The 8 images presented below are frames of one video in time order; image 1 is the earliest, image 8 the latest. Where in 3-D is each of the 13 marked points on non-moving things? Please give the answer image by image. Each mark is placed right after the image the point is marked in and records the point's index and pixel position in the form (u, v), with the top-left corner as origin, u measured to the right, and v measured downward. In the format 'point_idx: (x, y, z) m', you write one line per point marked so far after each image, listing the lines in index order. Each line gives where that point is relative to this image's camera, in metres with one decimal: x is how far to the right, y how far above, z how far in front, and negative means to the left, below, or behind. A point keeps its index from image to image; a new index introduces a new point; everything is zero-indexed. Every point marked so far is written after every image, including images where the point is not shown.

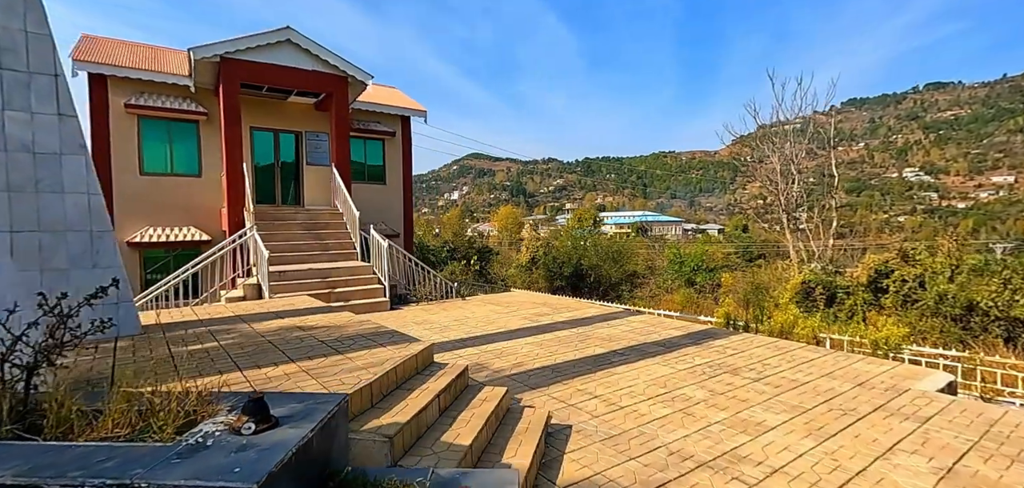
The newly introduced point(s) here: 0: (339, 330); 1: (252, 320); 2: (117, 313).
0: (-1.8, -0.9, +5.2) m
1: (-3.0, -0.8, +5.9) m
2: (-3.8, -0.7, +5.1) m
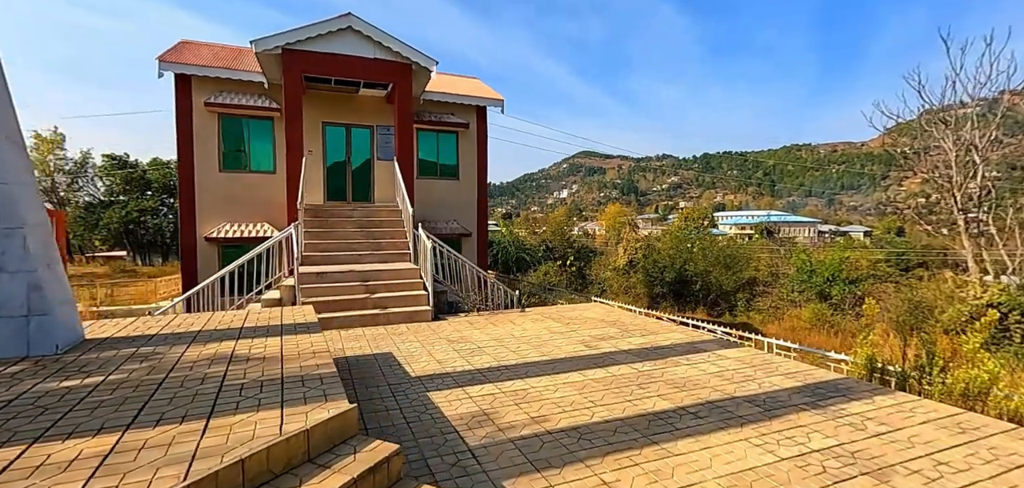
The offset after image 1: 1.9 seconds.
0: (-1.8, -0.9, +3.8) m
1: (-2.9, -0.8, +4.7) m
2: (-3.8, -0.7, +4.2) m
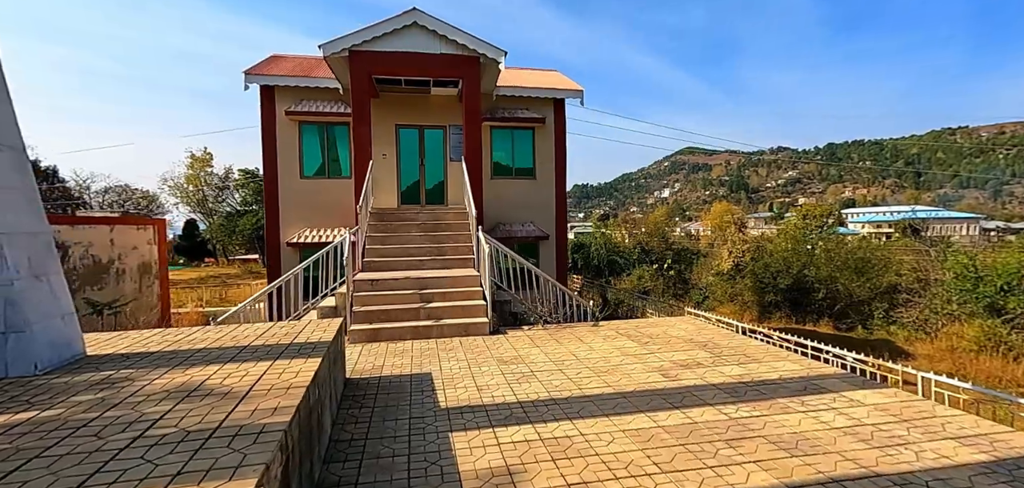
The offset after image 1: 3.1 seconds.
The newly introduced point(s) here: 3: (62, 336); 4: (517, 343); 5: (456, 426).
0: (-1.8, -1.0, +3.0) m
1: (-2.6, -0.9, +4.1) m
2: (-3.6, -0.7, +3.7) m
3: (-3.4, -0.7, +4.1) m
4: (+0.1, -1.3, +6.9) m
5: (-0.5, -1.6, +4.4) m
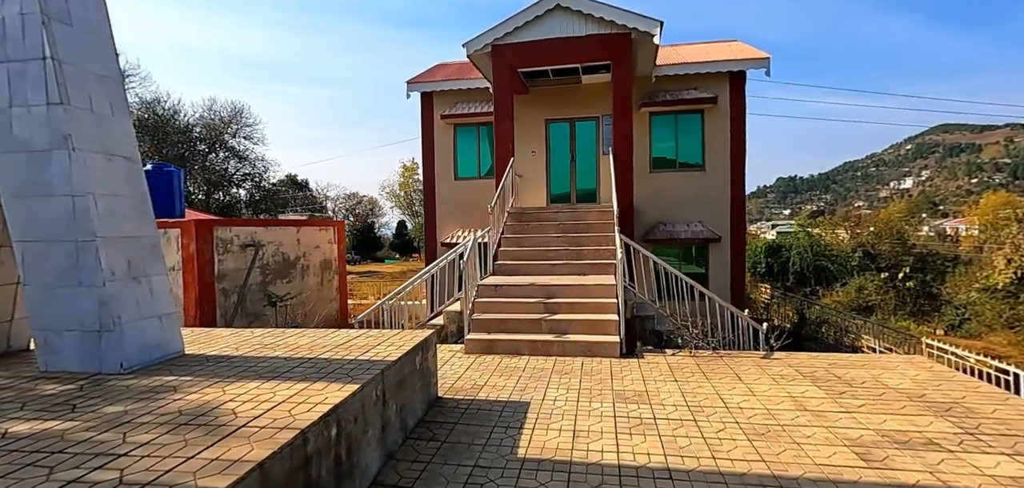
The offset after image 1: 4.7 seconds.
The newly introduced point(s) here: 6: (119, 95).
0: (-1.6, -1.0, +2.5) m
1: (-2.0, -0.9, +3.8) m
2: (-3.1, -0.8, +3.8) m
3: (-2.8, -0.7, +4.1) m
4: (+1.5, -1.4, +5.5) m
5: (+0.1, -1.6, +3.4) m
6: (-3.2, +1.2, +4.3) m
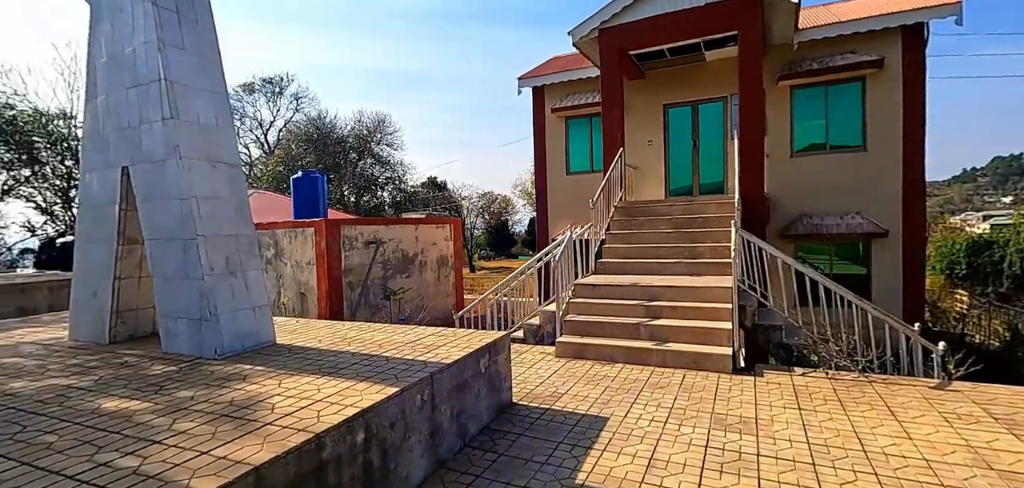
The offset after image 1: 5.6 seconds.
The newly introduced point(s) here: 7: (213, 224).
0: (-1.6, -1.0, +2.6) m
1: (-1.5, -0.9, +3.9) m
2: (-2.6, -0.7, +4.3) m
3: (-2.3, -0.7, +4.4) m
4: (+2.3, -1.3, +4.5) m
5: (+0.3, -1.6, +2.9) m
6: (-2.6, +1.2, +4.7) m
7: (-2.5, +0.2, +4.3) m
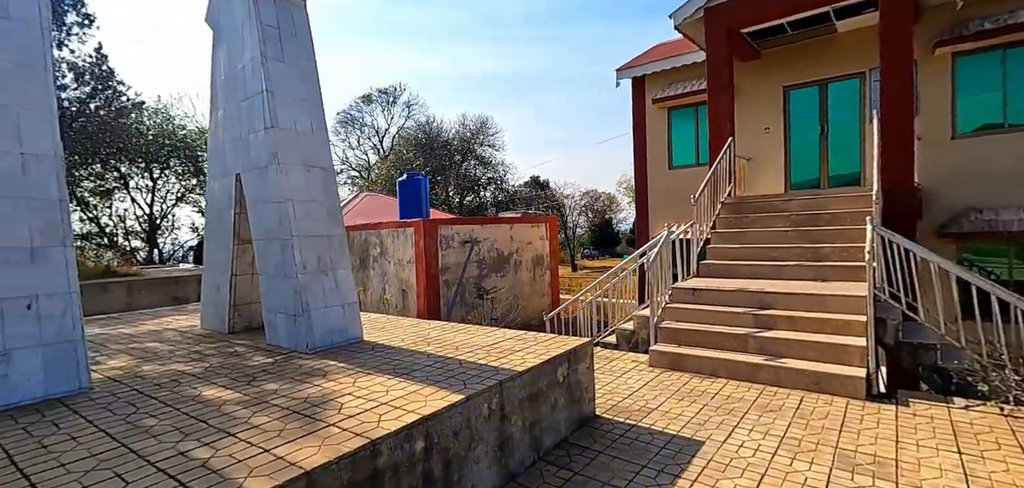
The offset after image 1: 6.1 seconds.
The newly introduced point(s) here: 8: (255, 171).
0: (-1.3, -1.0, +2.6) m
1: (-1.0, -0.9, +4.0) m
2: (-1.9, -0.7, +4.5) m
3: (-1.5, -0.7, +4.6) m
4: (+2.9, -1.3, +3.7) m
5: (+0.6, -1.6, +2.6) m
6: (-1.8, +1.2, +4.9) m
7: (-1.8, +0.2, +4.5) m
8: (-2.3, +0.7, +4.7) m
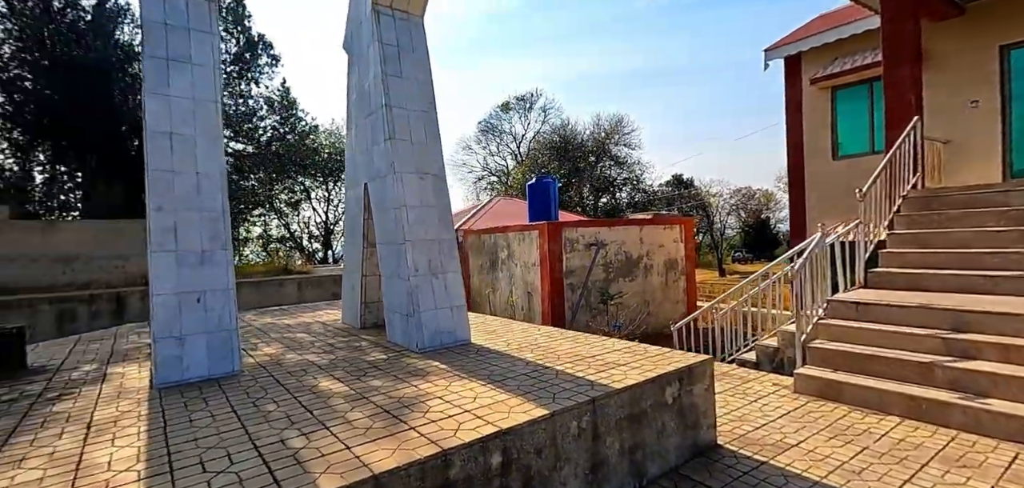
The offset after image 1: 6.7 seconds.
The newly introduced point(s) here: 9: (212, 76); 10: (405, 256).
0: (-0.9, -1.0, +2.7) m
1: (-0.2, -0.9, +3.9) m
2: (-0.9, -0.8, +4.7) m
3: (-0.6, -0.7, +4.7) m
4: (+3.4, -1.4, +2.5) m
5: (+0.9, -1.6, +2.1) m
6: (-0.7, +1.2, +5.0) m
7: (-0.8, +0.1, +4.7) m
8: (-1.3, +0.6, +5.0) m
9: (-2.7, +1.5, +4.7) m
10: (-0.9, -0.1, +4.6) m
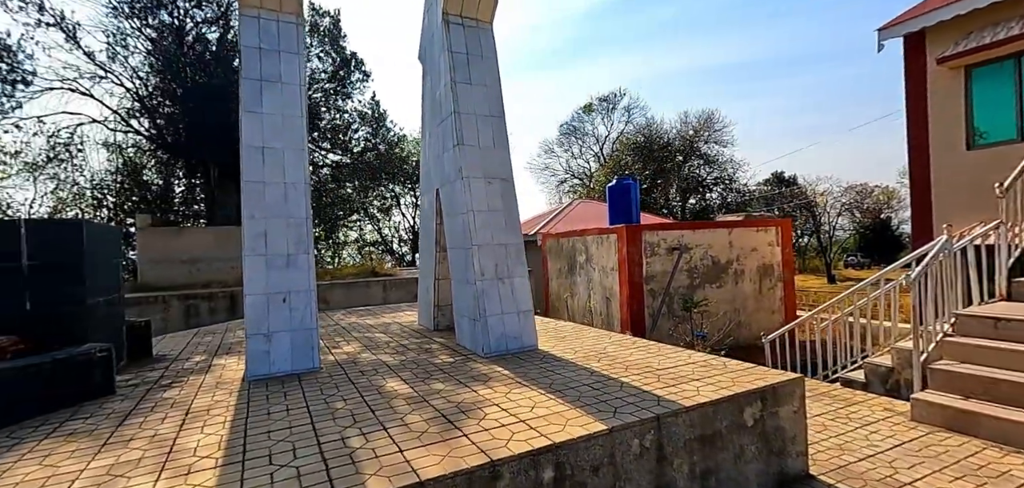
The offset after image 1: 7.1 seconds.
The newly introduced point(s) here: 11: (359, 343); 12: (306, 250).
0: (-0.6, -1.0, +2.7) m
1: (+0.3, -0.9, +3.7) m
2: (-0.3, -0.8, +4.6) m
3: (+0.1, -0.8, +4.6) m
4: (+3.6, -1.4, +1.8) m
5: (+1.1, -1.6, +1.8) m
6: (0.0, +1.2, +5.0) m
7: (-0.2, +0.1, +4.6) m
8: (-0.6, +0.6, +5.0) m
9: (-2.0, +1.5, +5.0) m
10: (-0.3, -0.1, +4.6) m
11: (-1.6, -1.0, +5.5) m
12: (-1.9, 0.0, +4.8) m
